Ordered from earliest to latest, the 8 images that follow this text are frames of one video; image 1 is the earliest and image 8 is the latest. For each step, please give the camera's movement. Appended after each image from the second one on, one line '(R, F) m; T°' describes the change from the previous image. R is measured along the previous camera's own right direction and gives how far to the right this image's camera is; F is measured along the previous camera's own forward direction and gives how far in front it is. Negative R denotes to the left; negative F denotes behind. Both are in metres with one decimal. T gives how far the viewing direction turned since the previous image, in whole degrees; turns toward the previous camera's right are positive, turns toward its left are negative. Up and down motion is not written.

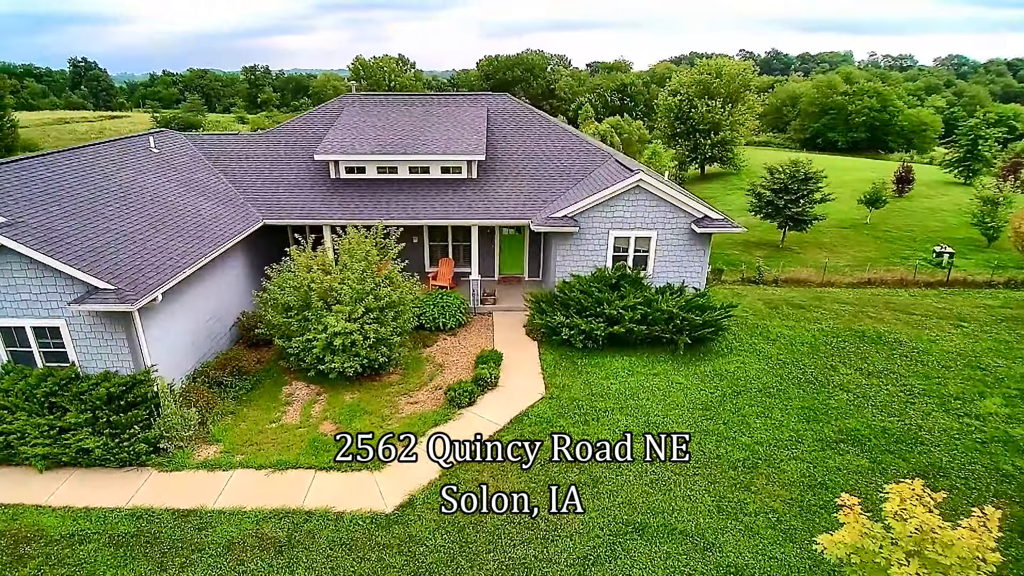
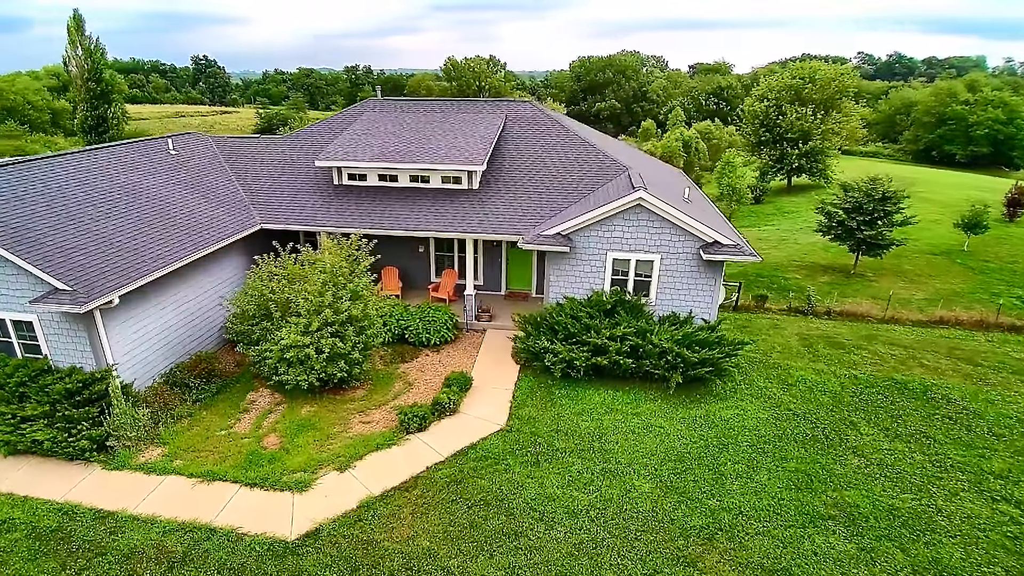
(+2.3, +0.9) m; -9°
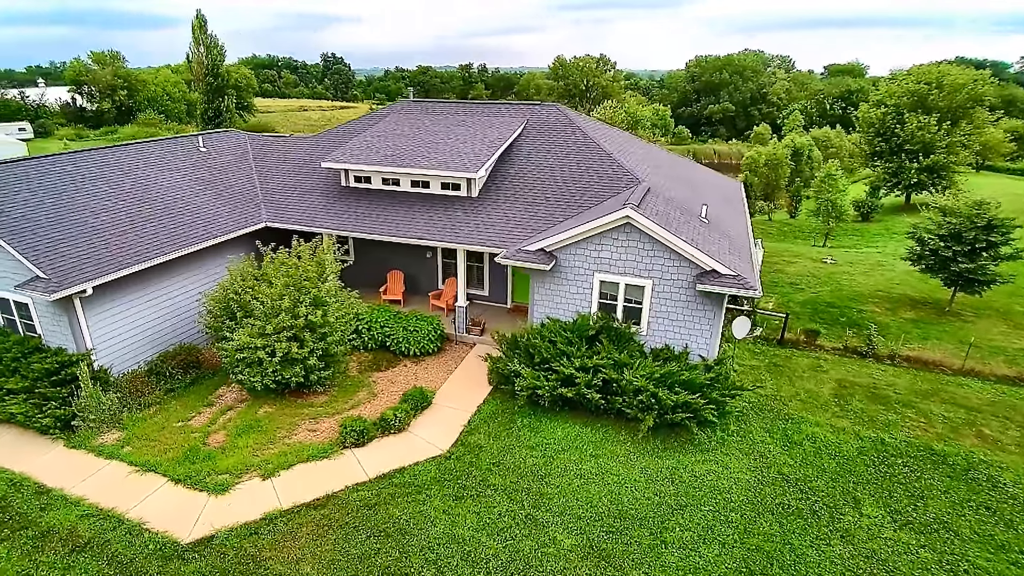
(+2.7, +1.0) m; -11°
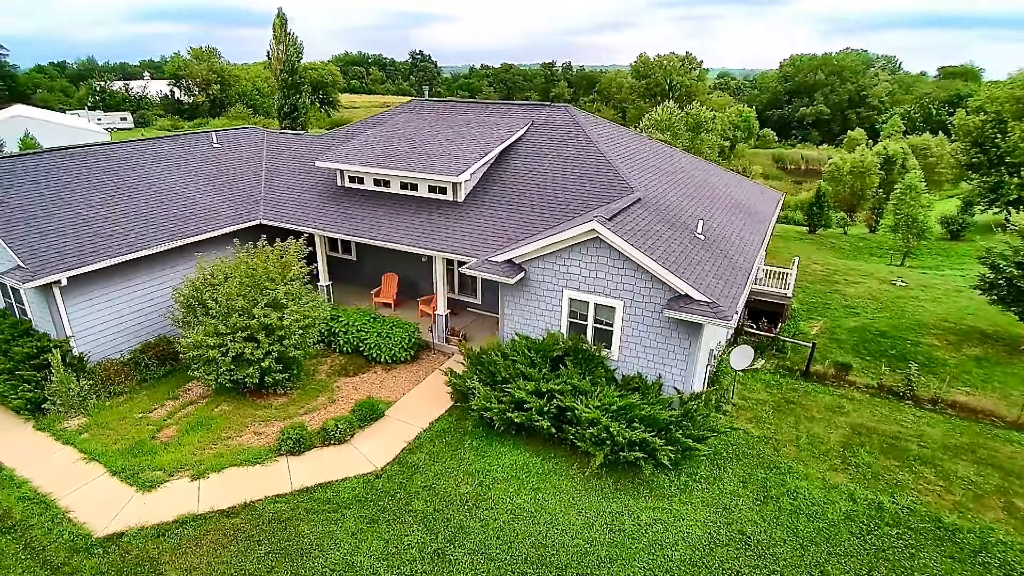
(+2.2, +0.9) m; -8°
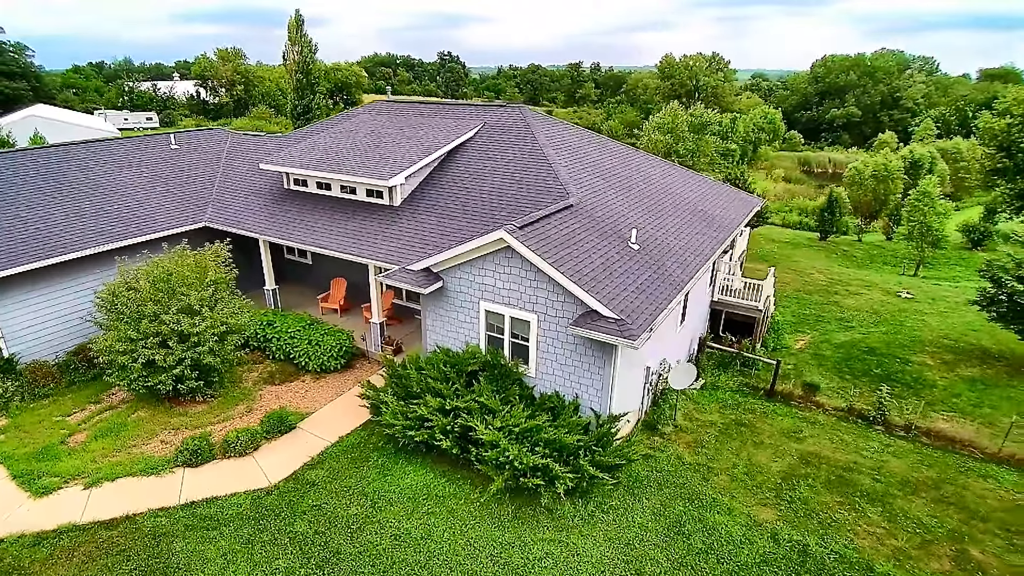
(+2.1, +0.6) m; -4°
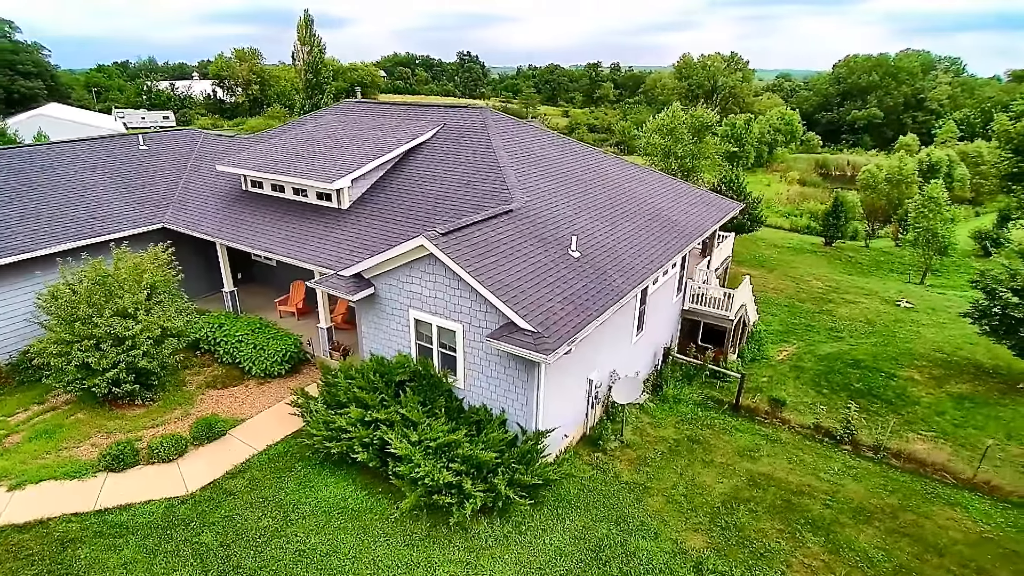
(+1.5, +0.4) m; -3°
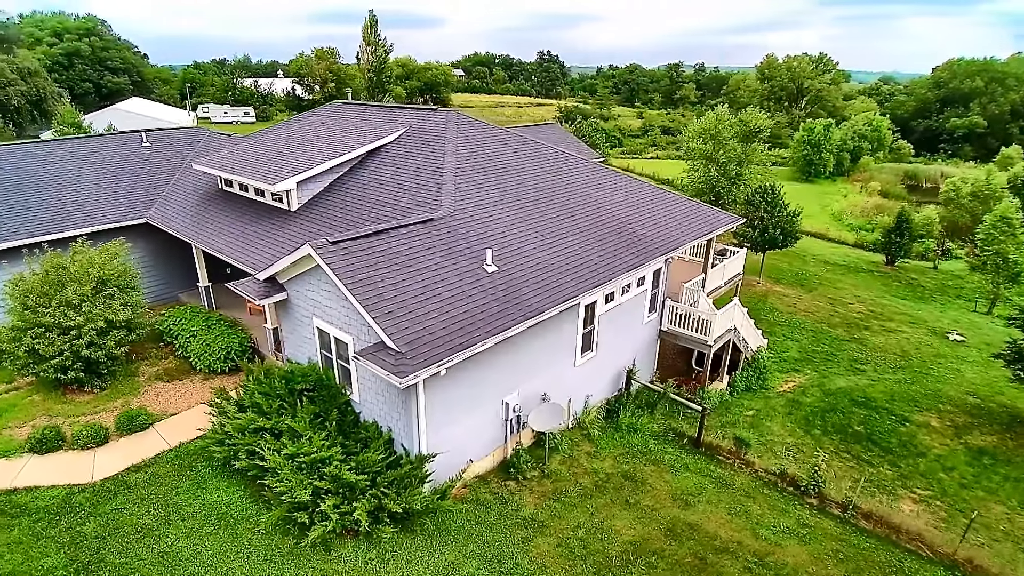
(+2.8, +0.8) m; -8°
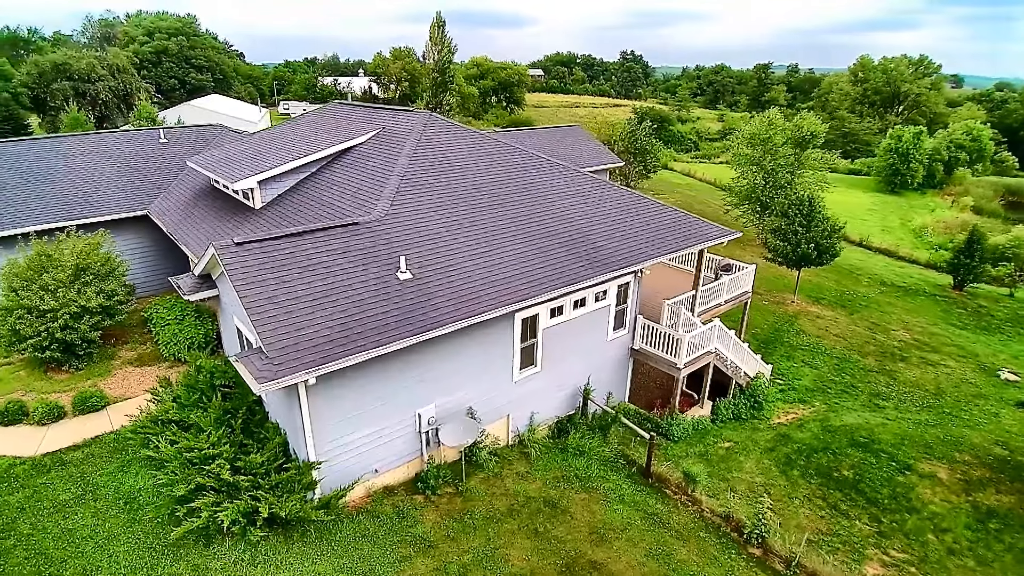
(+2.6, +0.6) m; -8°
